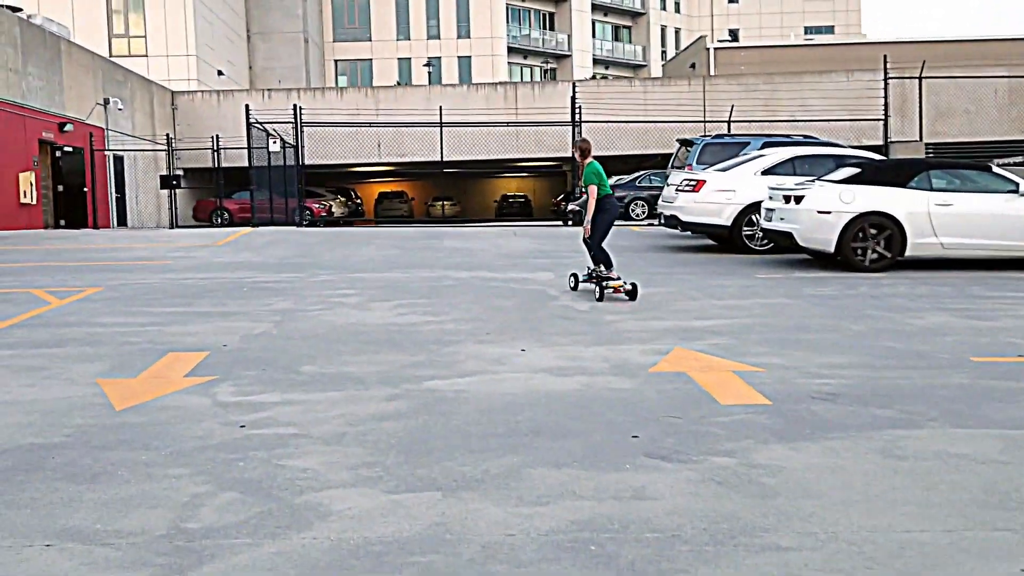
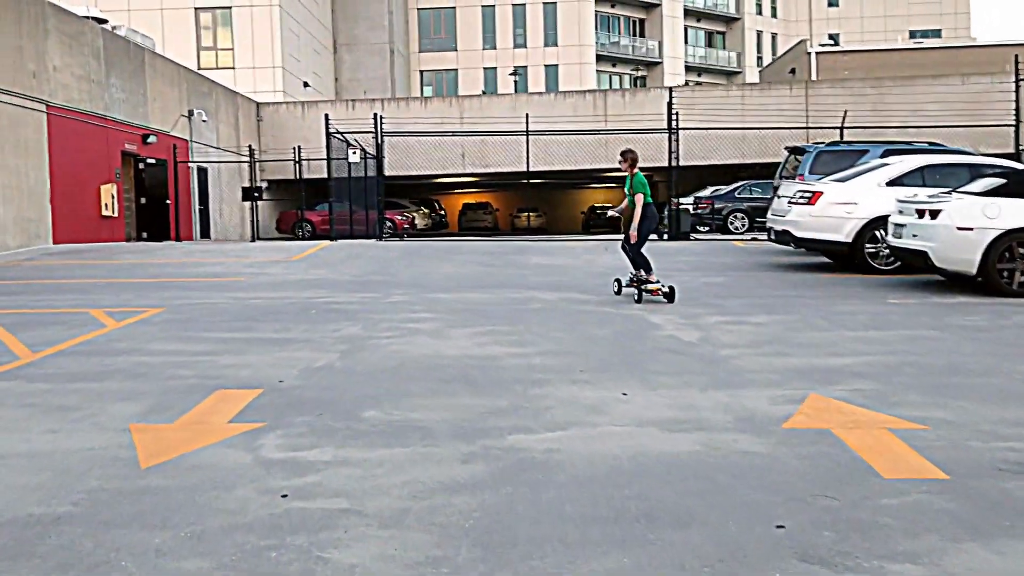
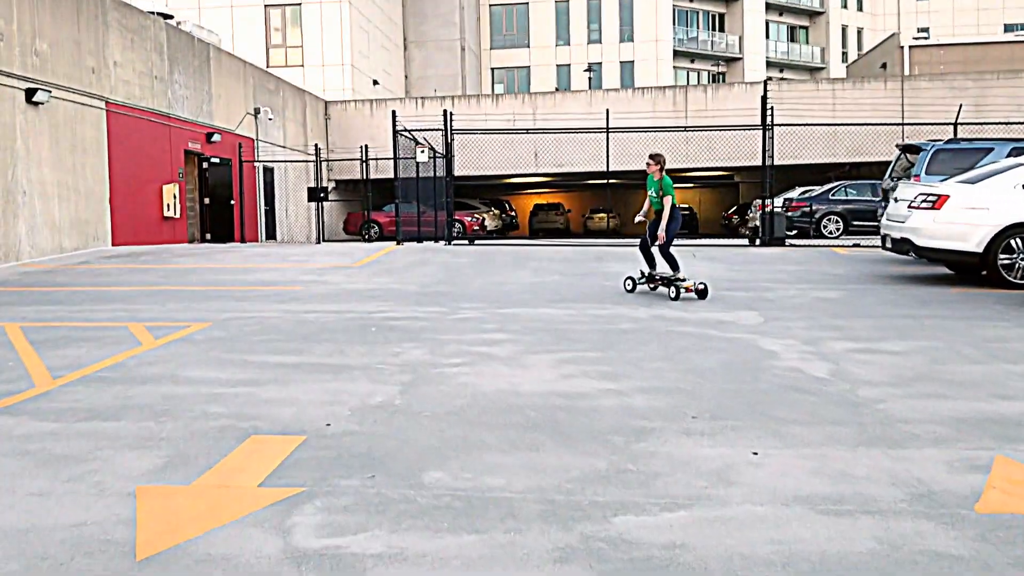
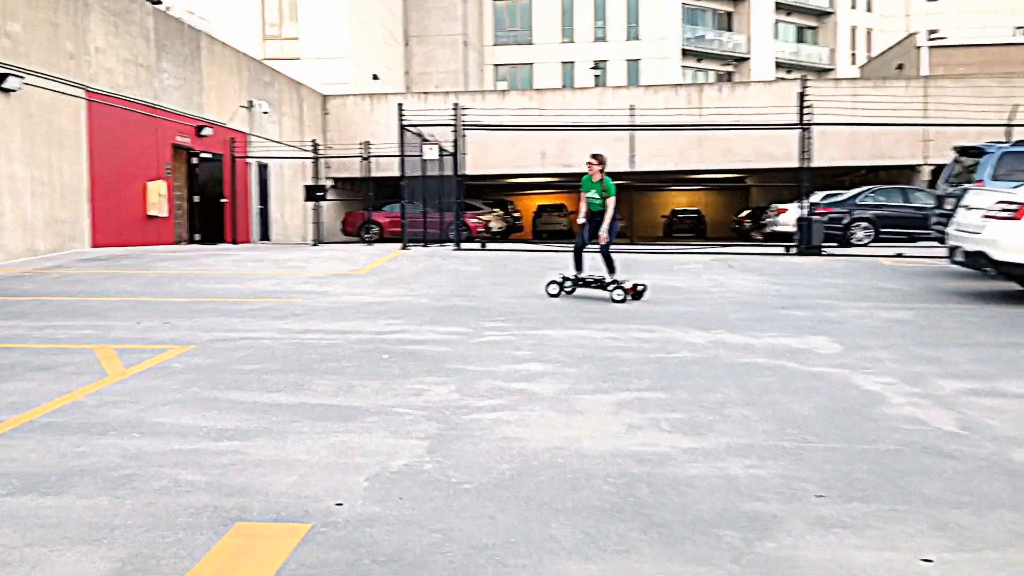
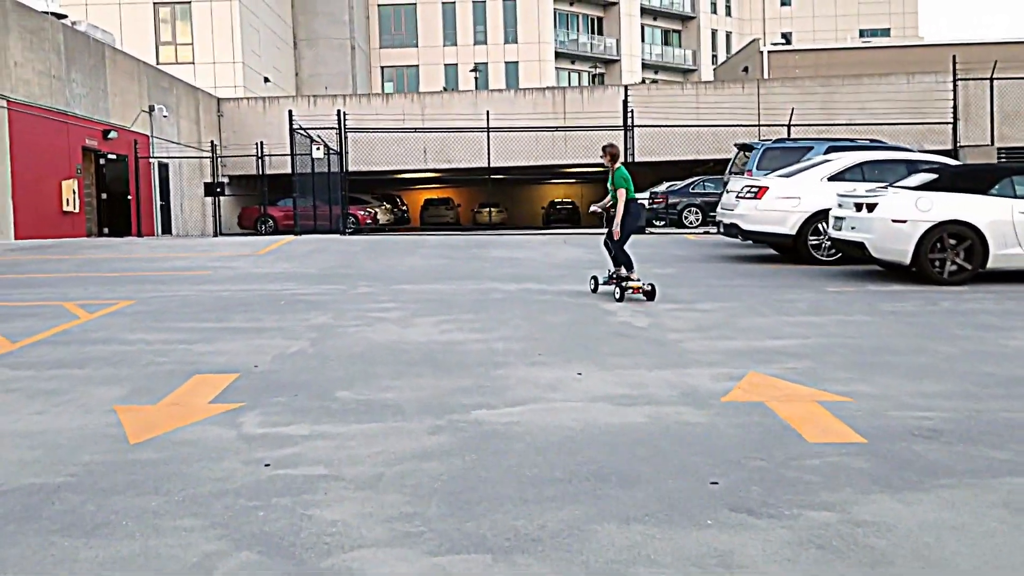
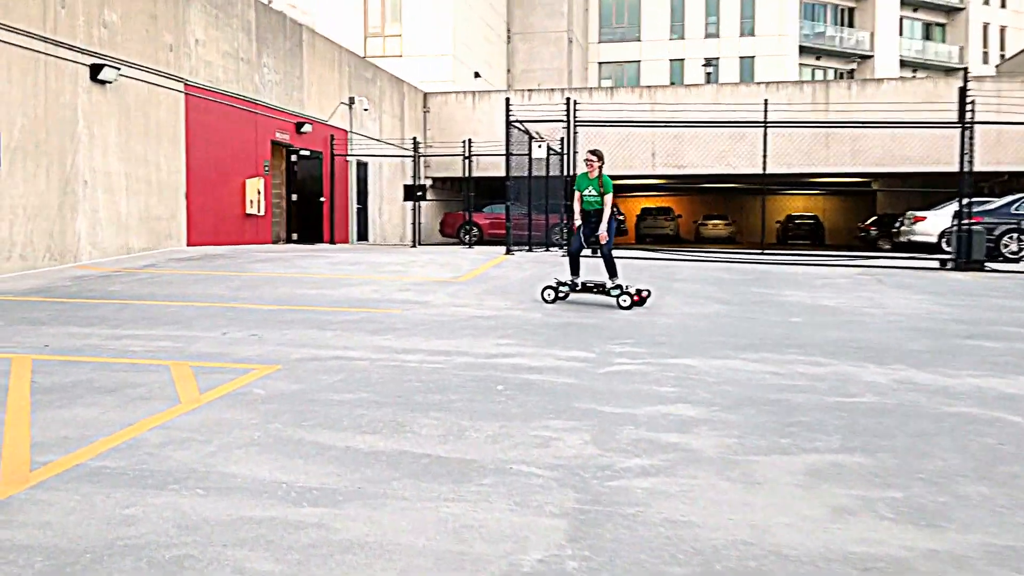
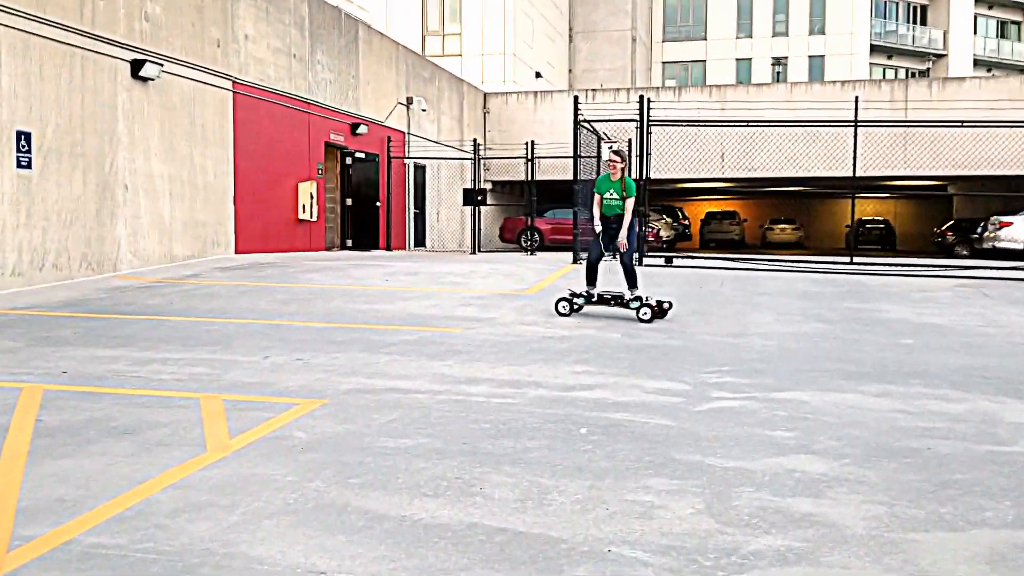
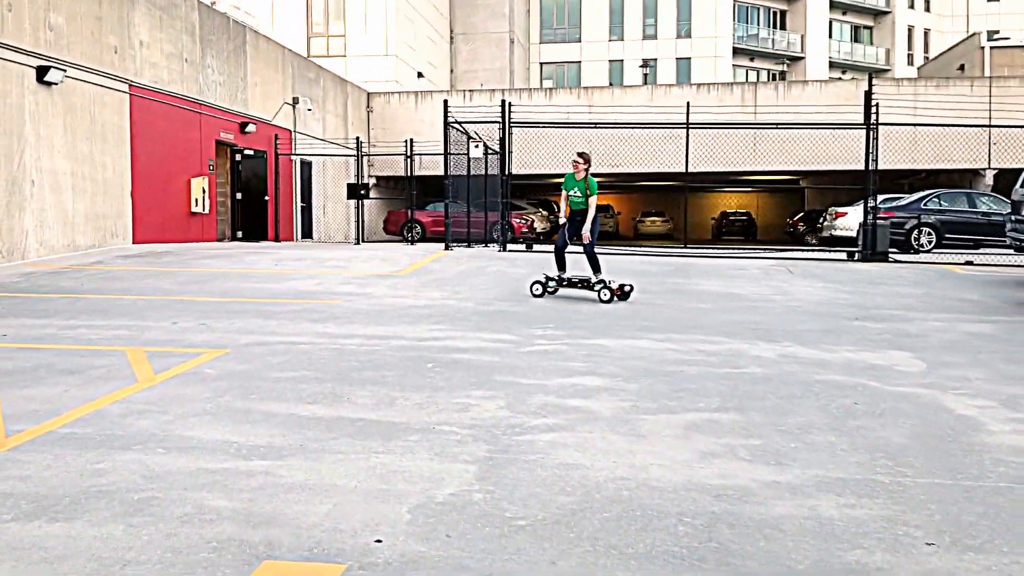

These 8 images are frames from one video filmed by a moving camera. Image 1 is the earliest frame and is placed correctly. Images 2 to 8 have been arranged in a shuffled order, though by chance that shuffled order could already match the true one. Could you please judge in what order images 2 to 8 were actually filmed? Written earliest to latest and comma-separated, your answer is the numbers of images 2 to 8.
5, 2, 3, 4, 8, 6, 7
